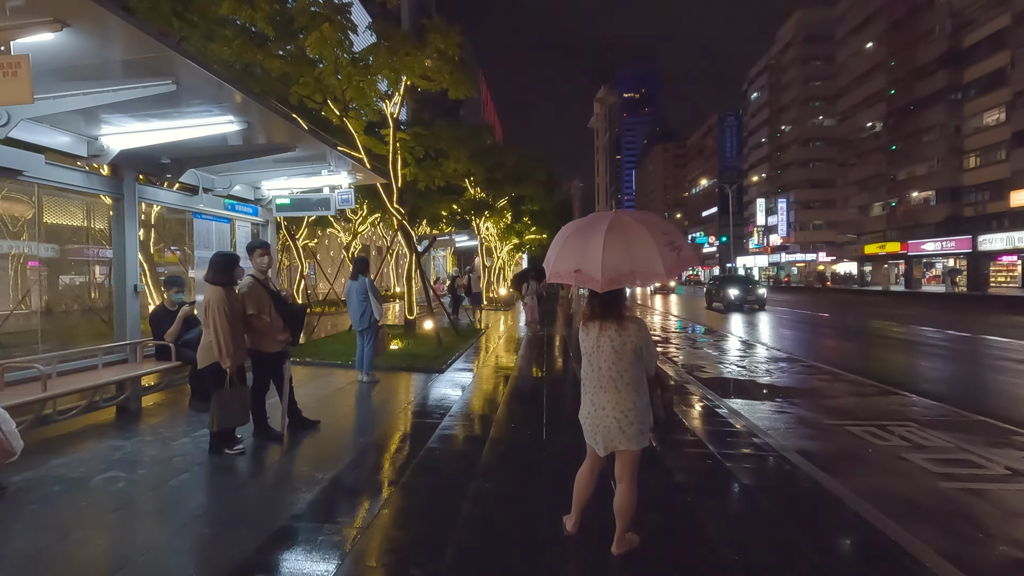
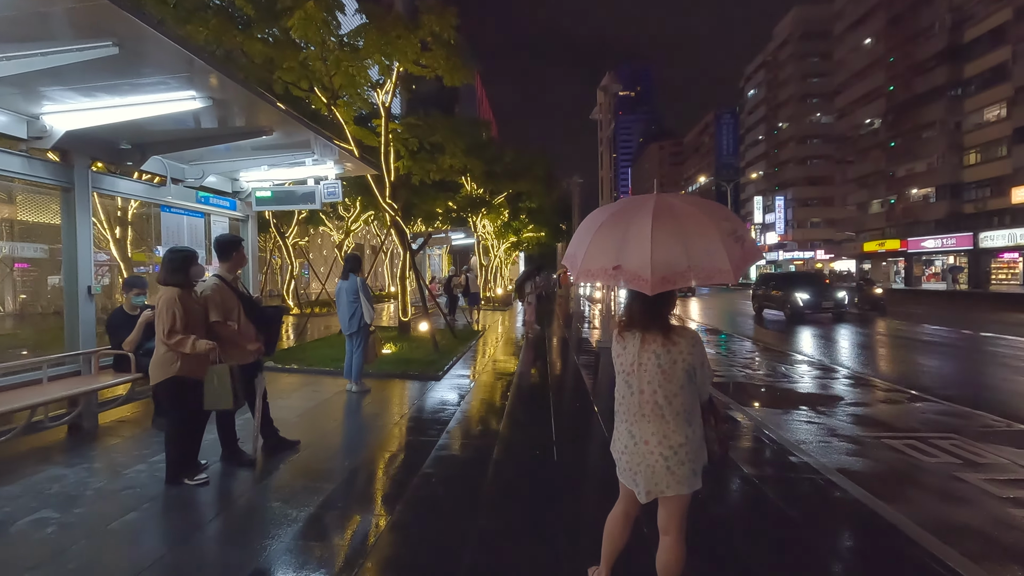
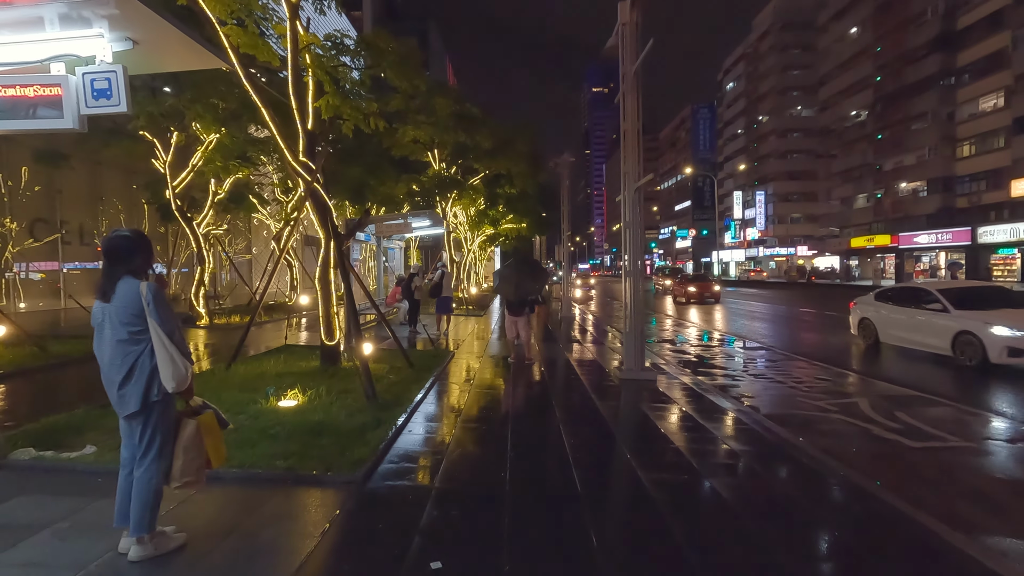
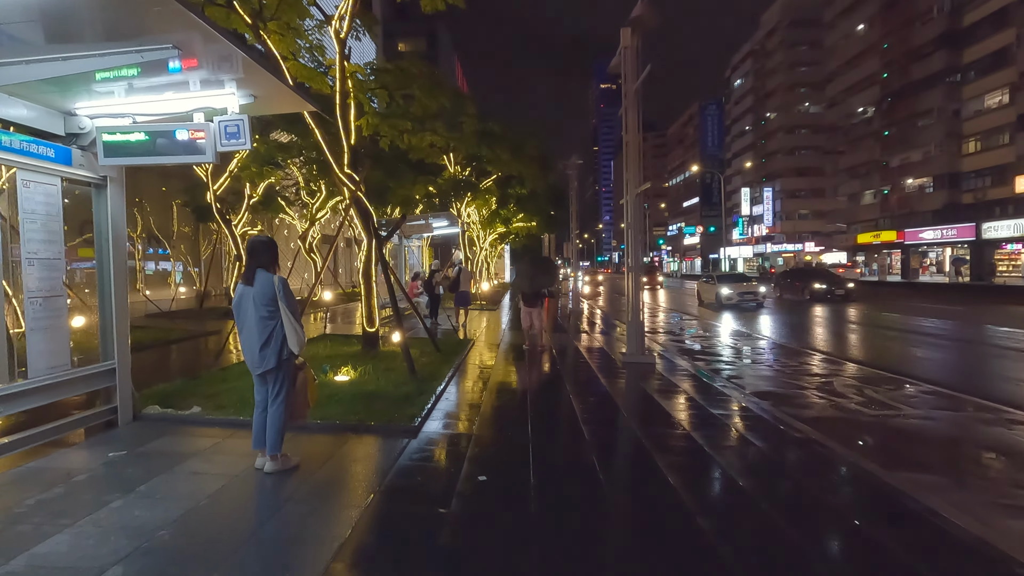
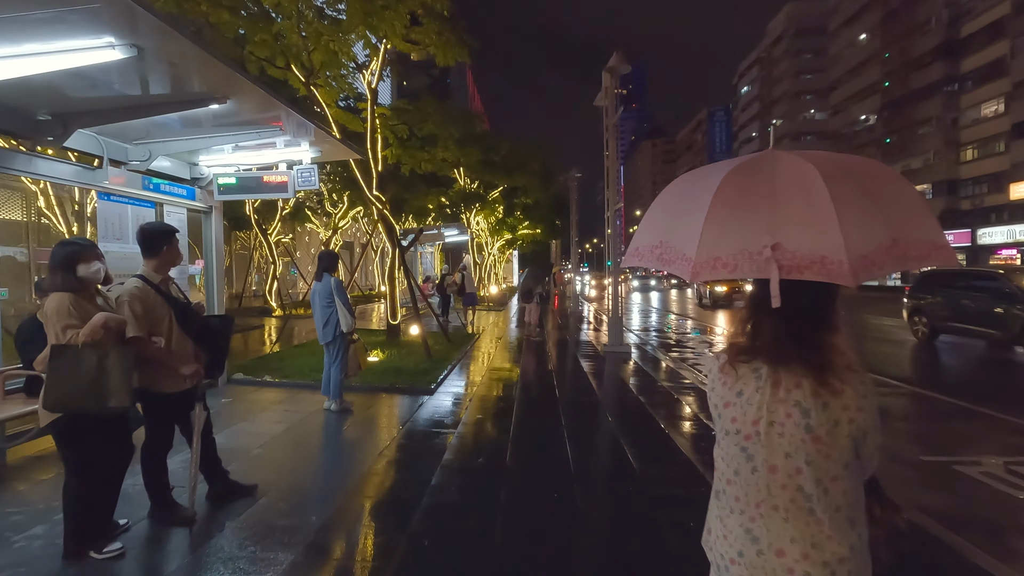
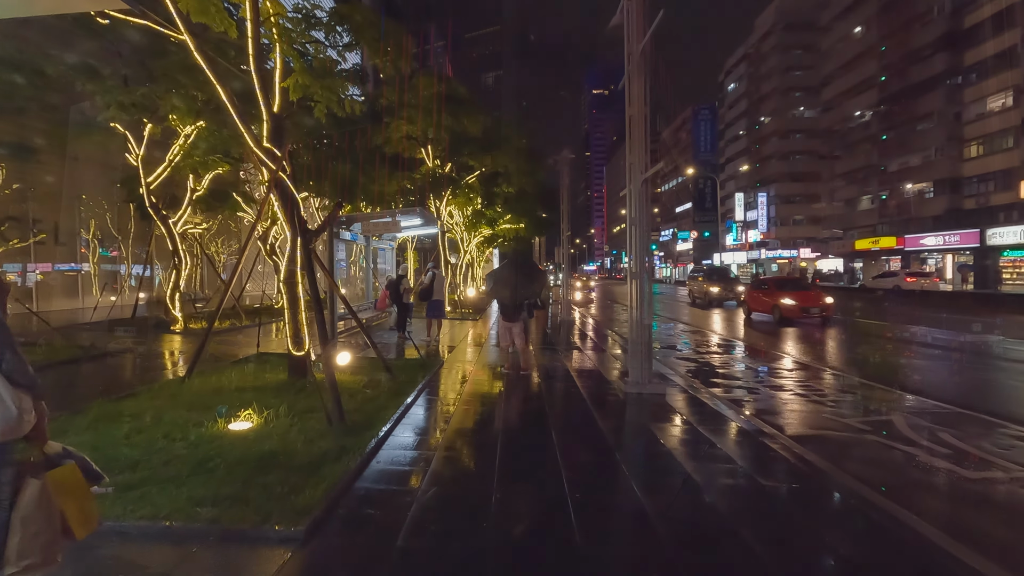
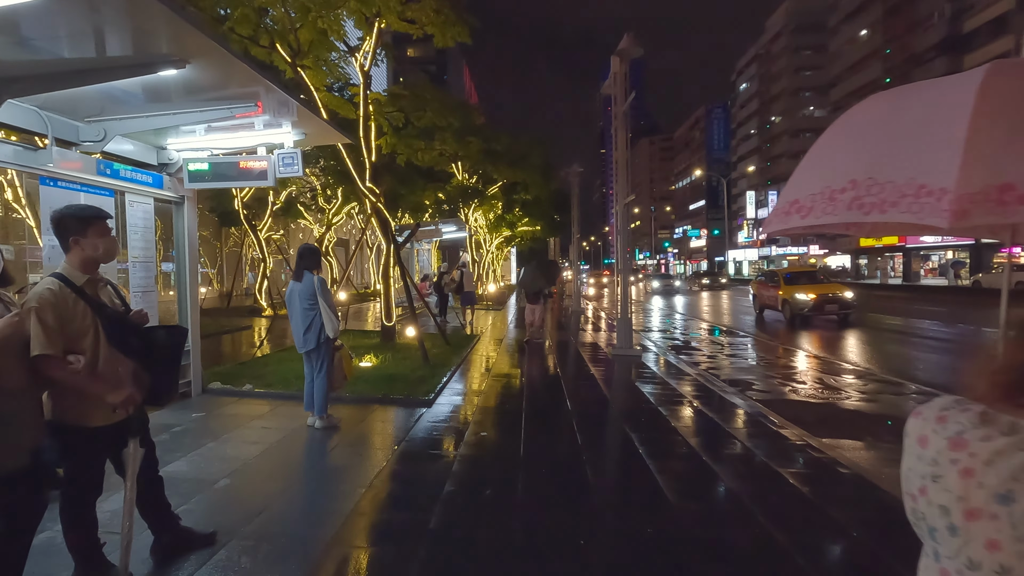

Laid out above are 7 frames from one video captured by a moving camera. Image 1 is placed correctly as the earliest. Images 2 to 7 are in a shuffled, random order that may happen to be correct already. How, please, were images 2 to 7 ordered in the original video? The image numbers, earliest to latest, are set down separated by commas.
2, 5, 7, 4, 3, 6
